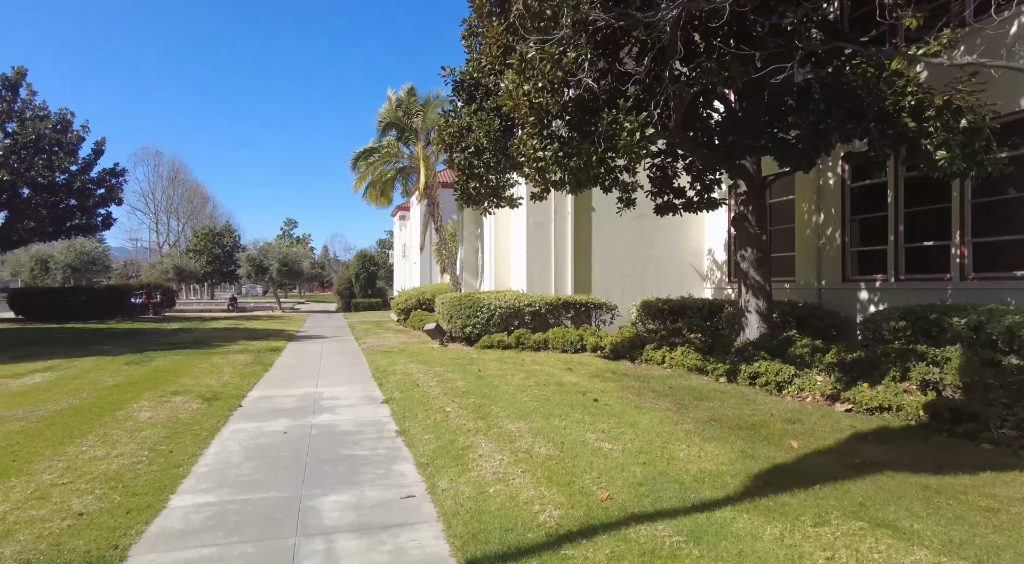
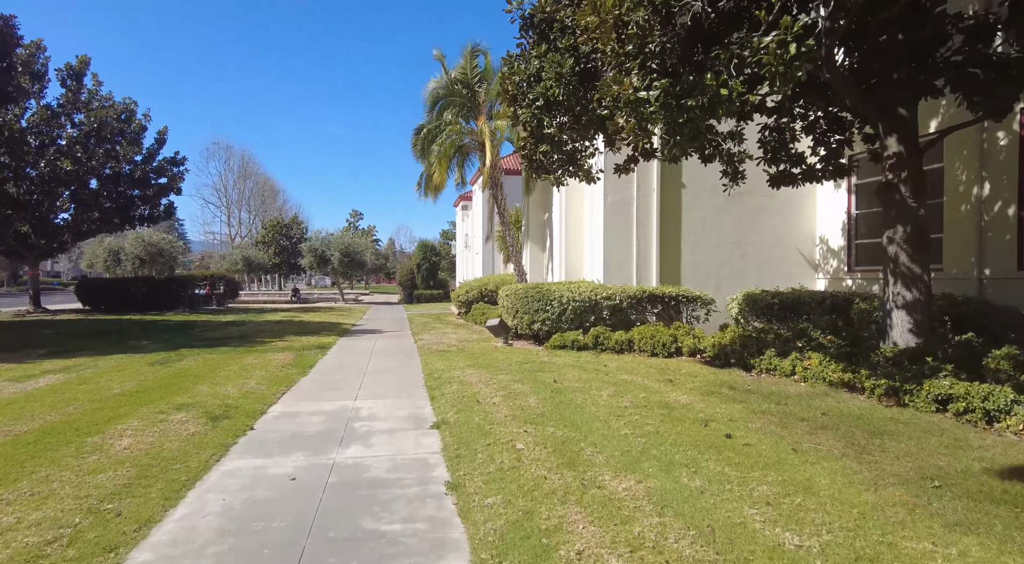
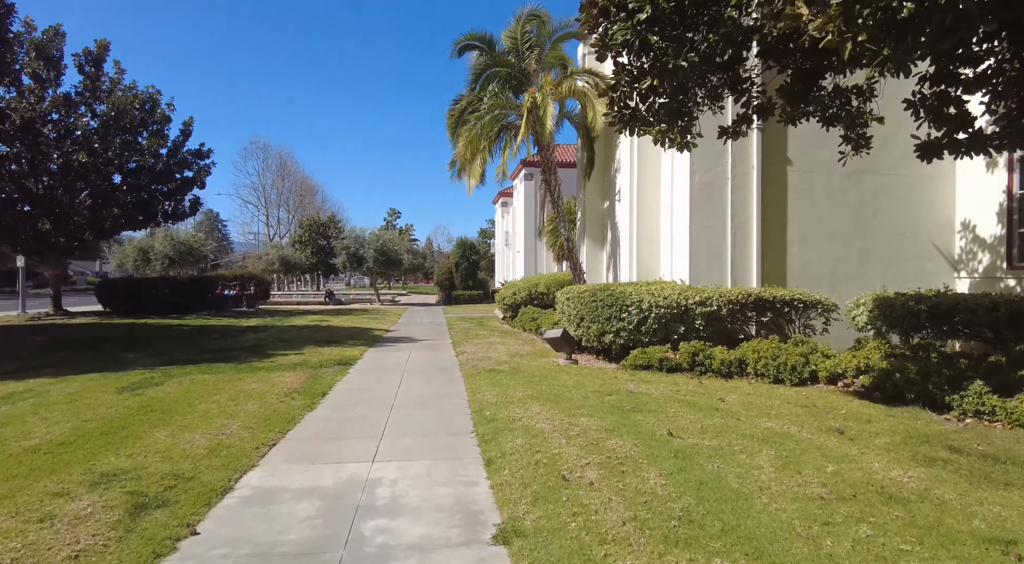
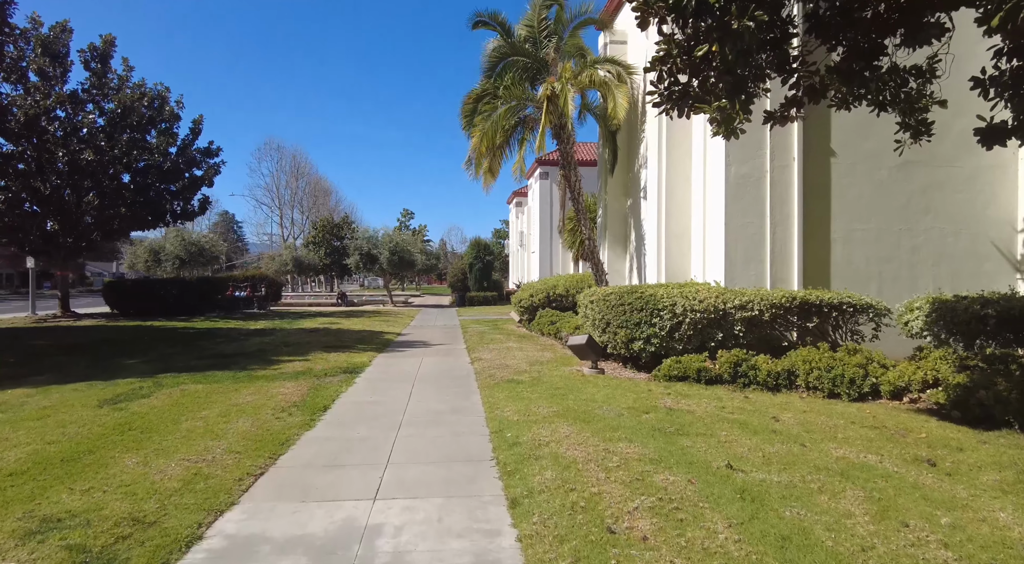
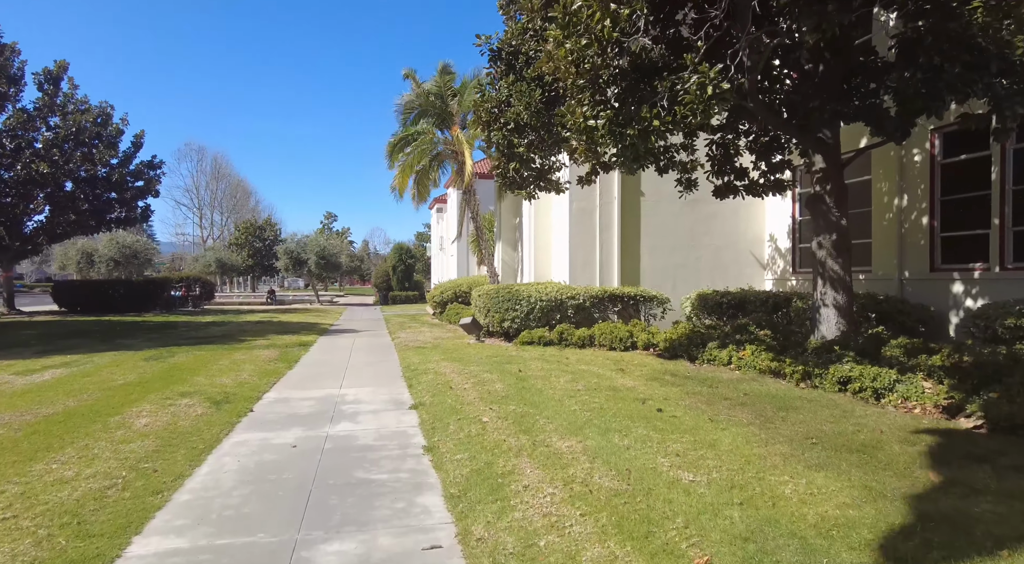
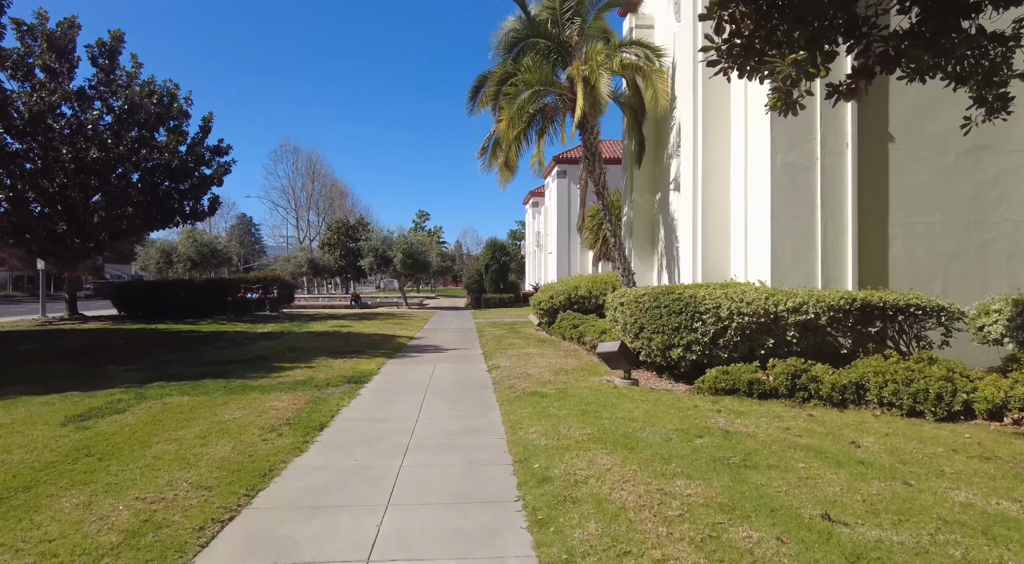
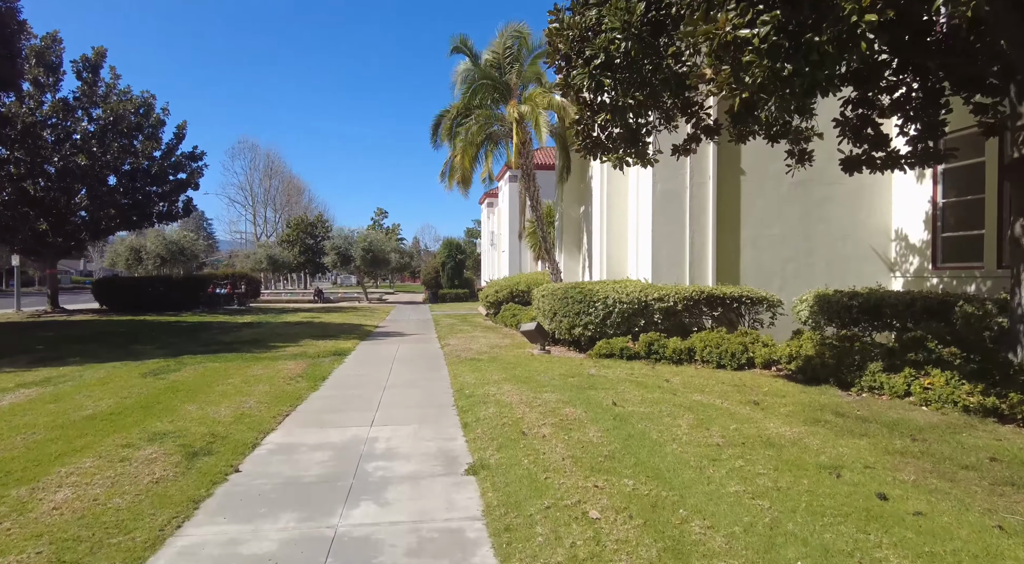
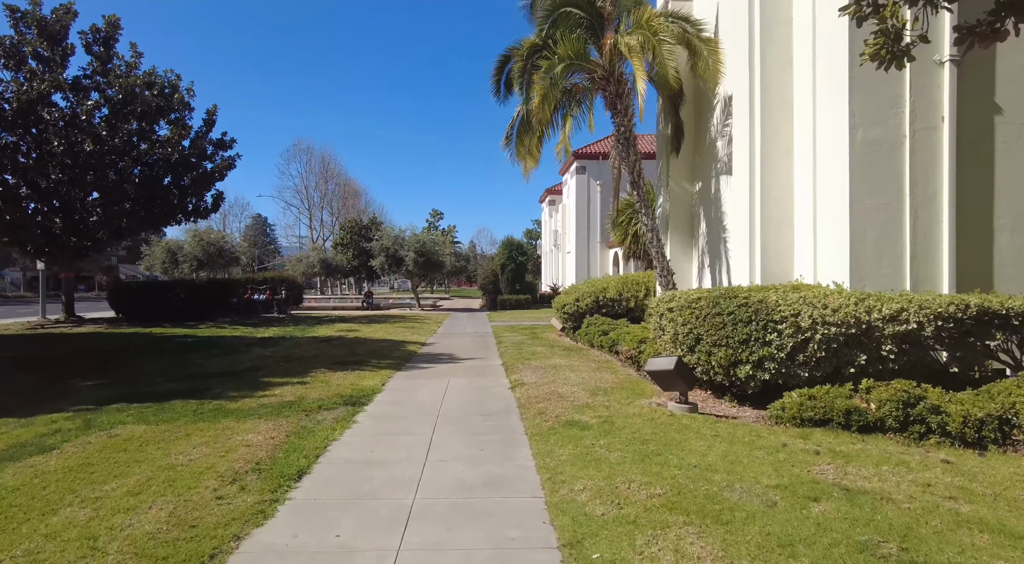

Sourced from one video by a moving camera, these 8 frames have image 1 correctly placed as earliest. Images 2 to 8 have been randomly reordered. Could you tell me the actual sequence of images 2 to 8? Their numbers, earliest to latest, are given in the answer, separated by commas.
5, 2, 7, 3, 4, 6, 8
